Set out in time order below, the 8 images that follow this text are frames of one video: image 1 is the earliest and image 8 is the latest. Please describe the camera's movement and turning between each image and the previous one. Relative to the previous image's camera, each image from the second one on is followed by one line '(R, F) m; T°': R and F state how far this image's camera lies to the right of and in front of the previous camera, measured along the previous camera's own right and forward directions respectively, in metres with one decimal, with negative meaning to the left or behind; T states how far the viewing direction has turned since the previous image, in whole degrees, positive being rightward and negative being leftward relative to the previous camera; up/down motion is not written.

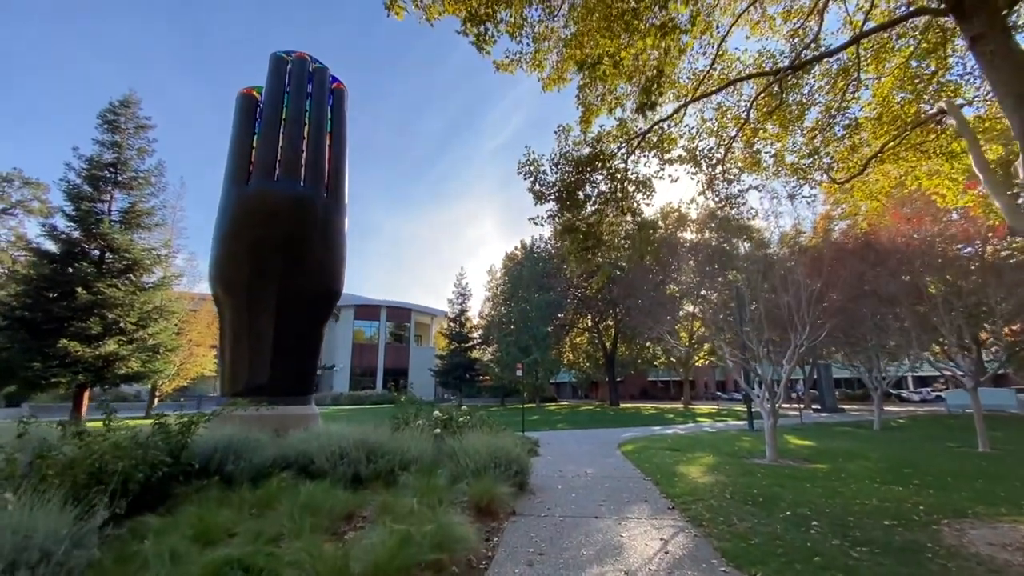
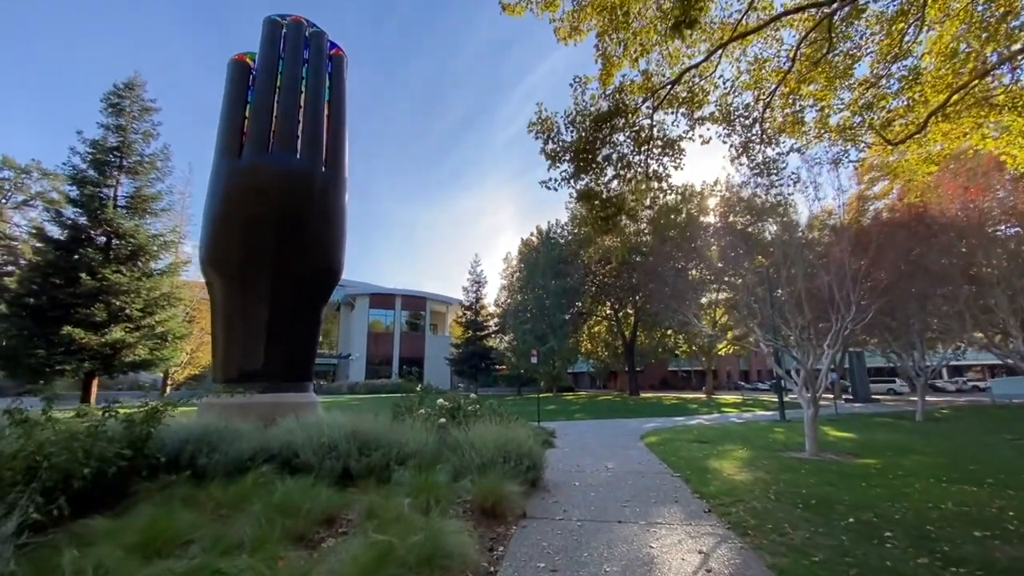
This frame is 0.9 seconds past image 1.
(+0.1, +0.8) m; -2°
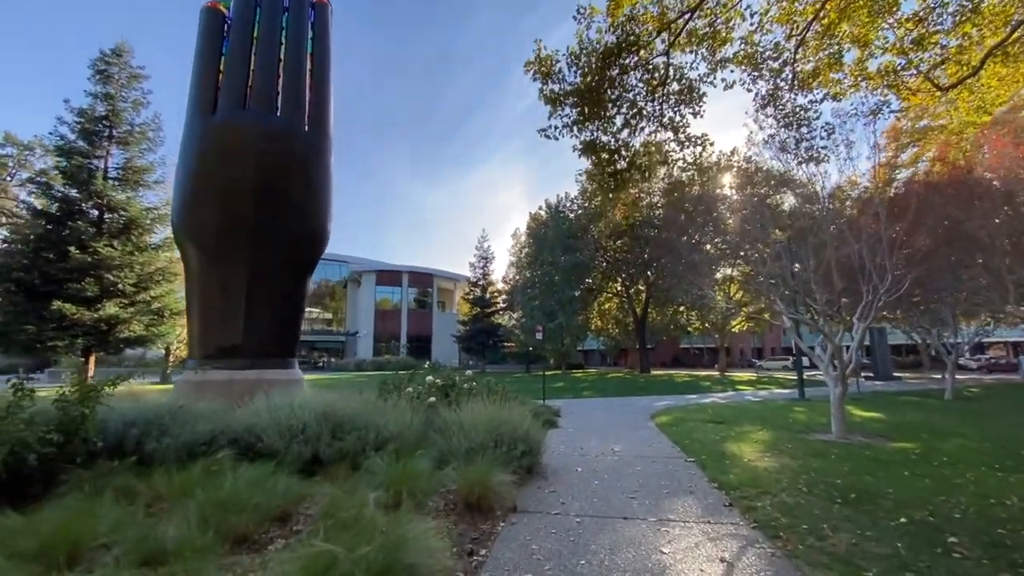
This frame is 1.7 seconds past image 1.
(+0.2, +0.8) m; -1°
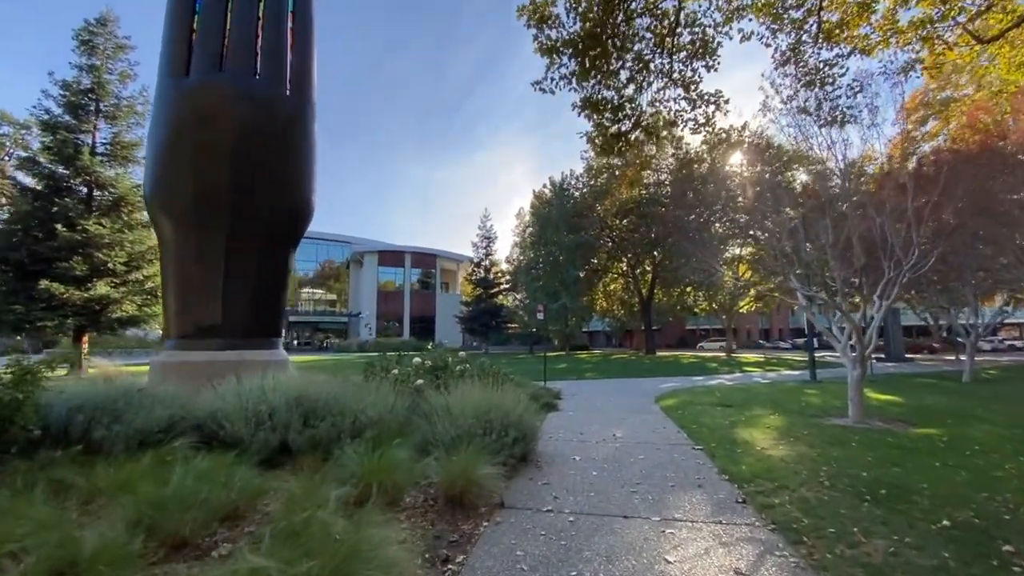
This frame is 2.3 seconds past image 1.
(+0.2, +0.5) m; -1°
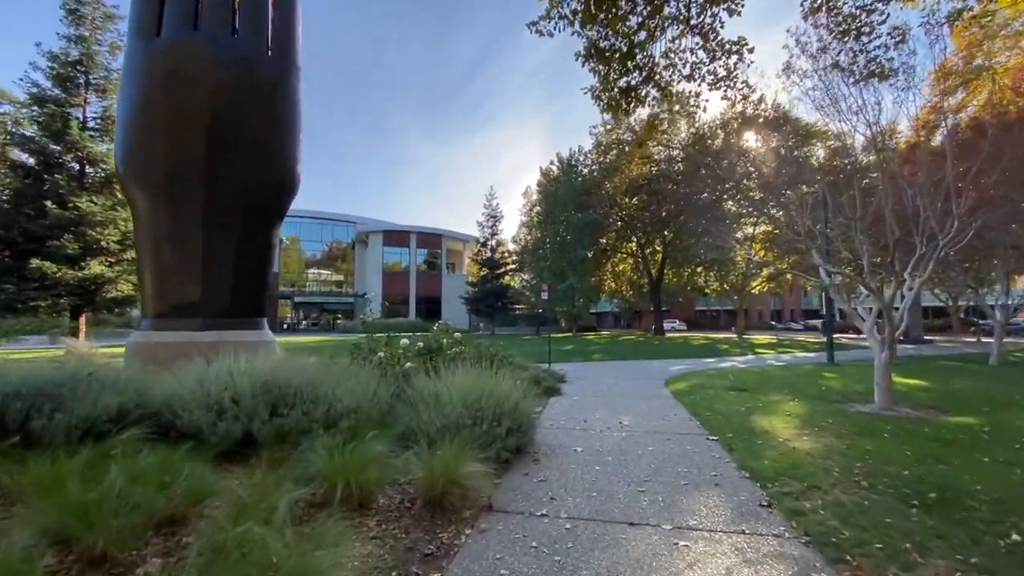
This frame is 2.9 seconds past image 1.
(+0.1, +0.6) m; -1°
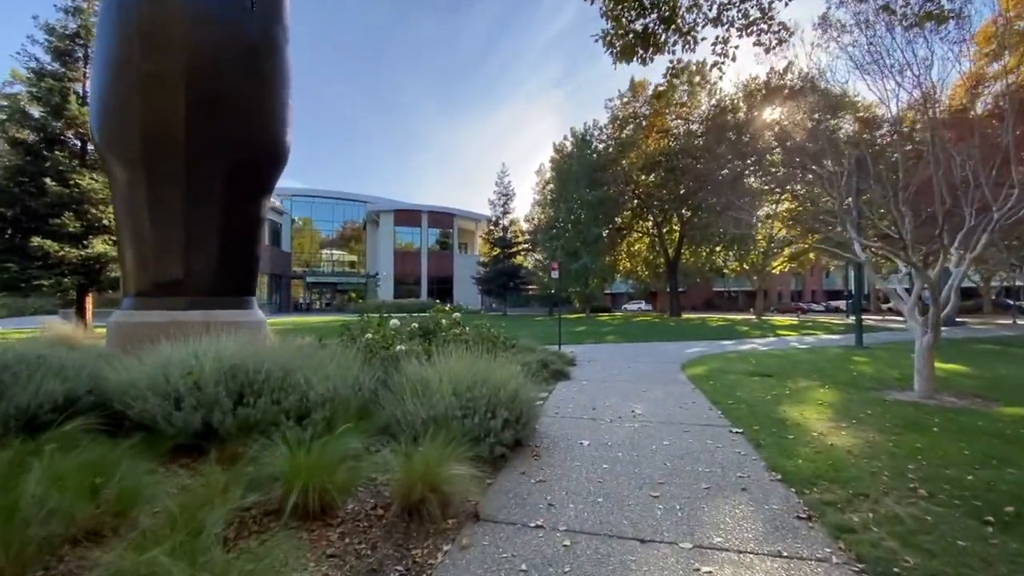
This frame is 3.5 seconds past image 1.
(+0.1, +0.6) m; -2°
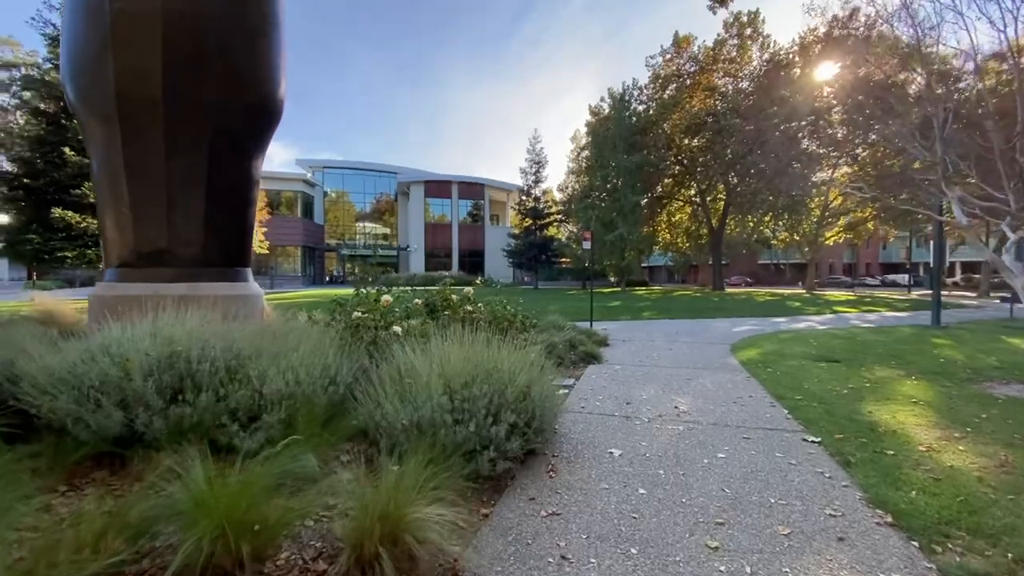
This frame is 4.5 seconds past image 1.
(+0.2, +1.0) m; -4°
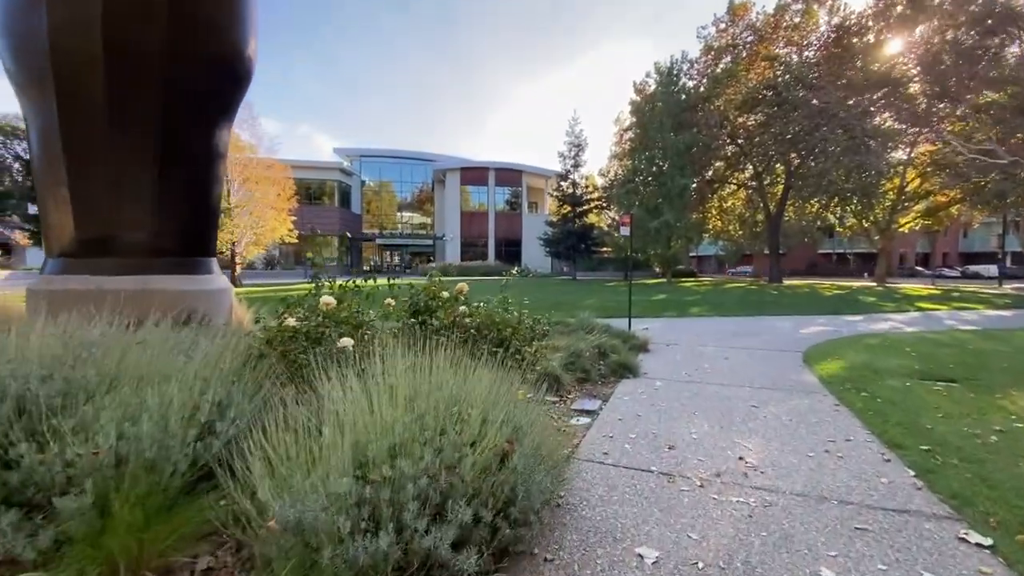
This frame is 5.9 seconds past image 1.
(+0.3, +1.3) m; -5°
